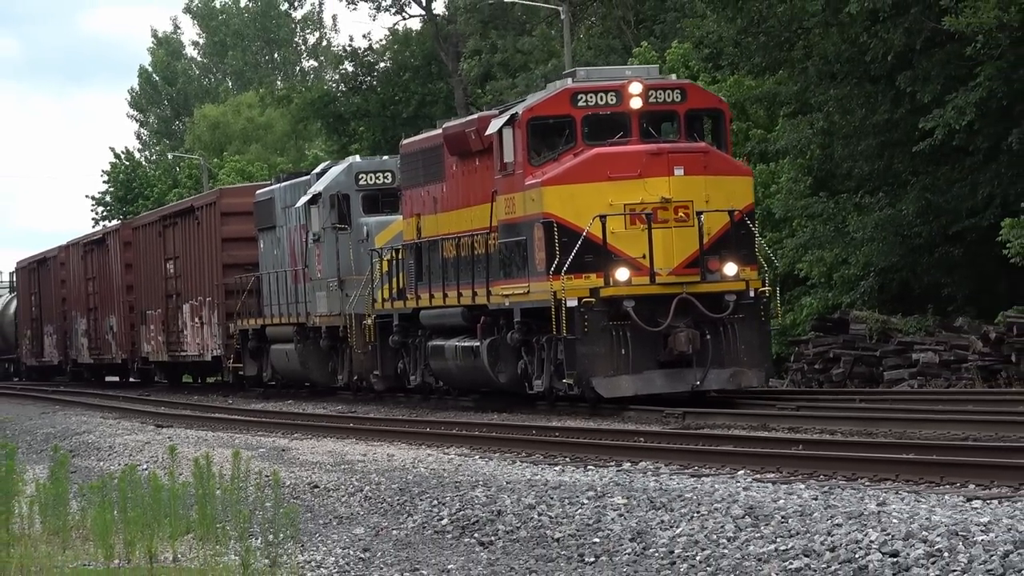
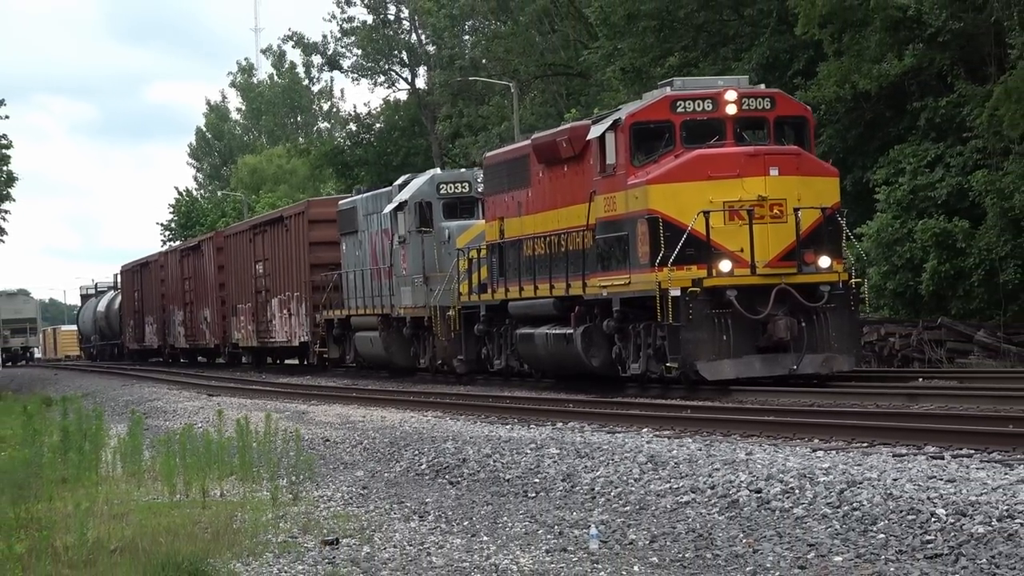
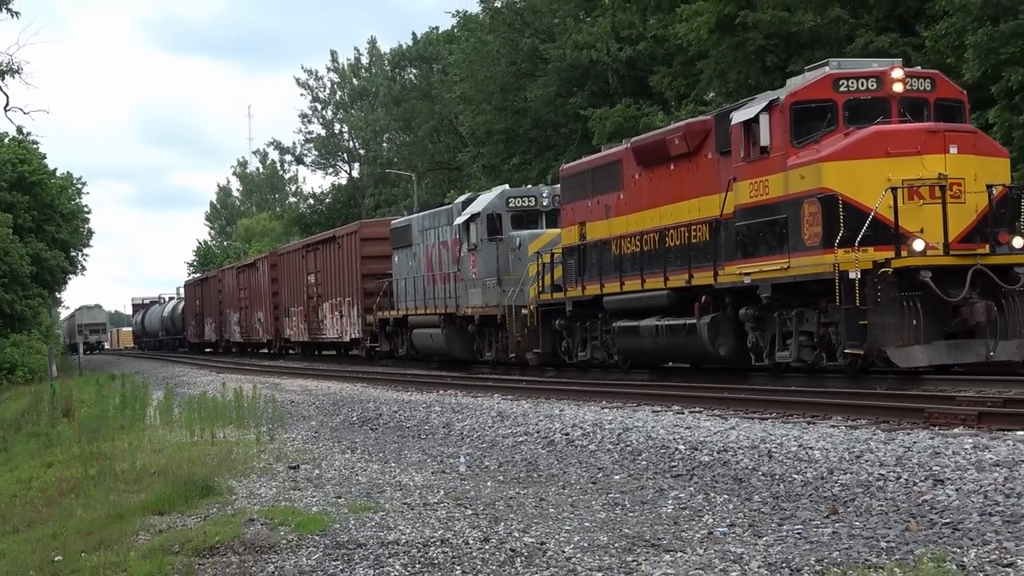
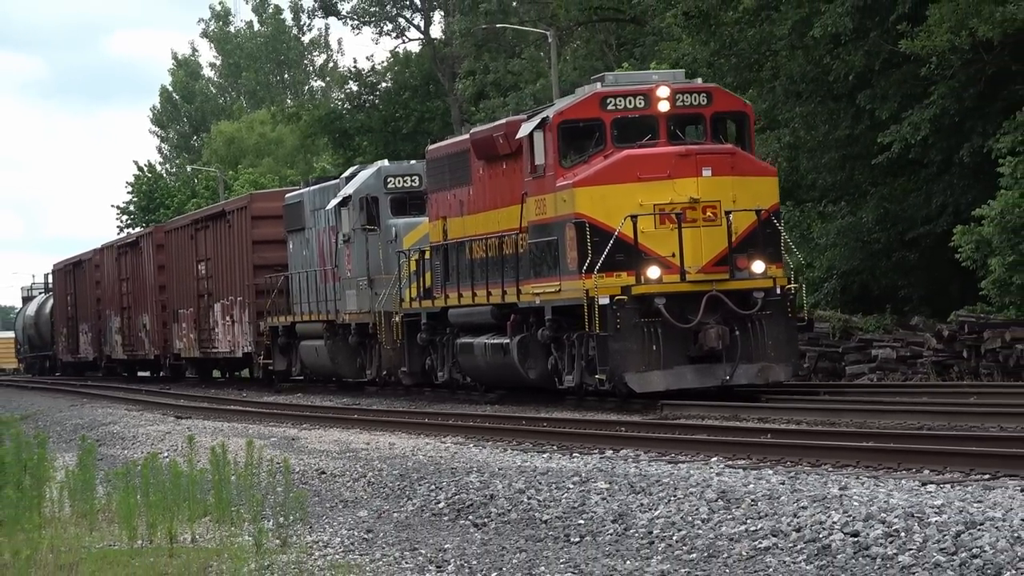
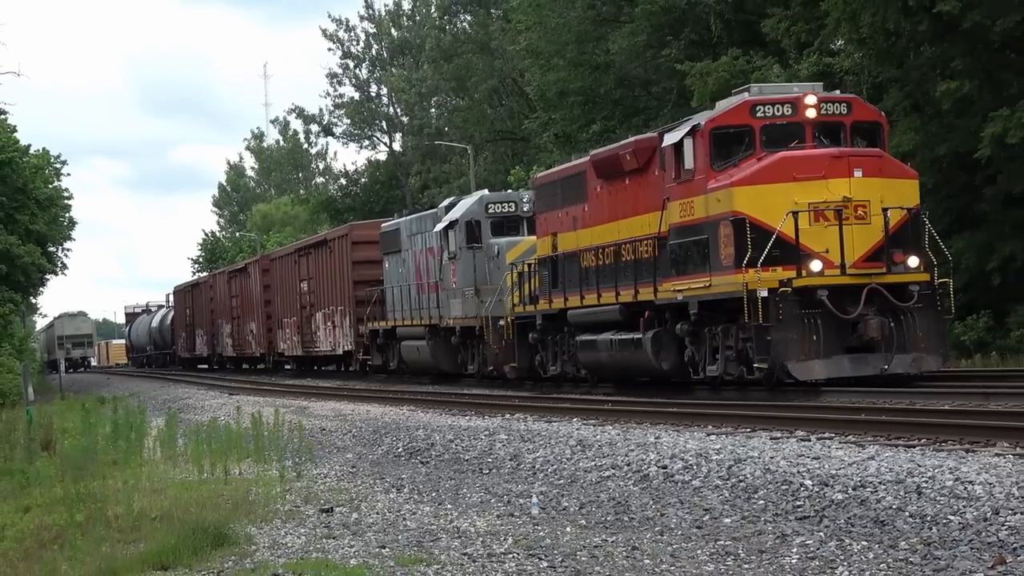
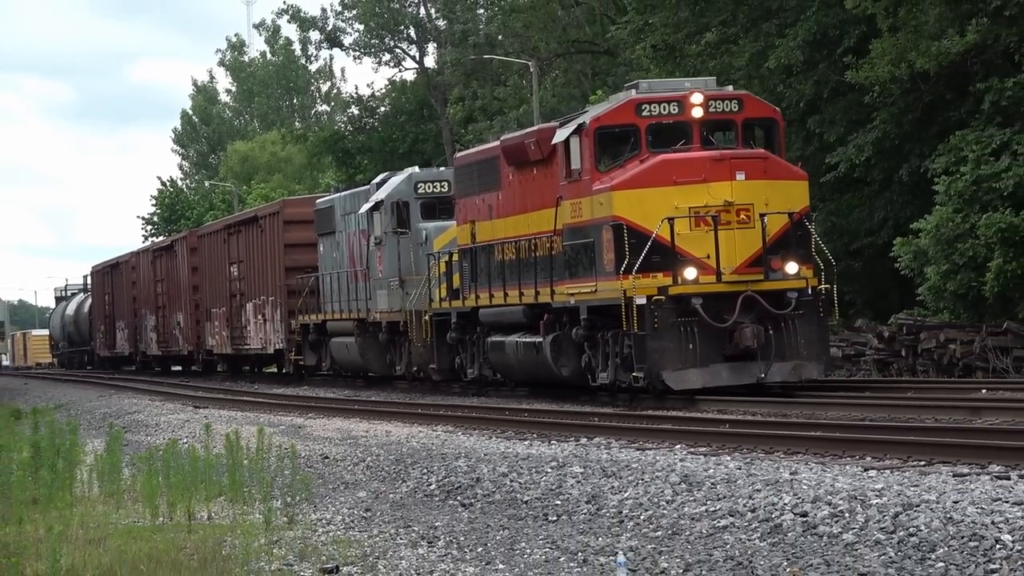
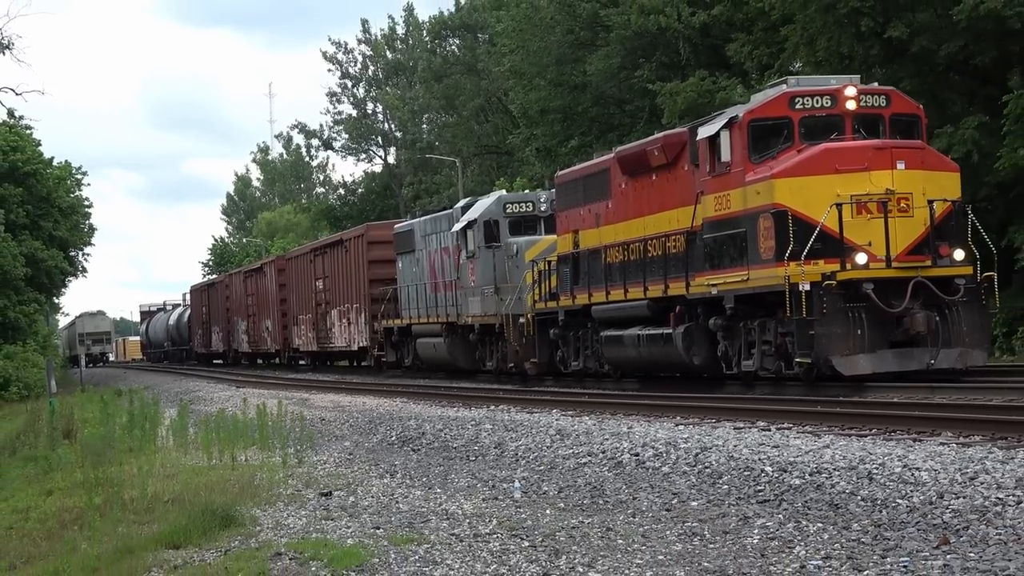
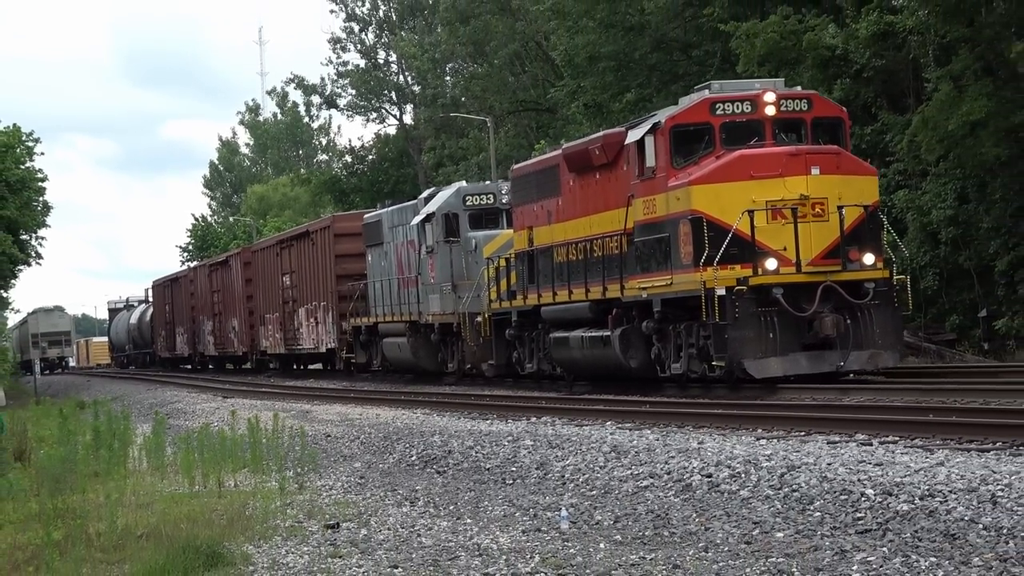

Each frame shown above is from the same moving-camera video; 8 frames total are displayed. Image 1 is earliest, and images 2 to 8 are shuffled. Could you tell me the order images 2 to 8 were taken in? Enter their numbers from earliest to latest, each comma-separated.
4, 6, 2, 8, 5, 7, 3
